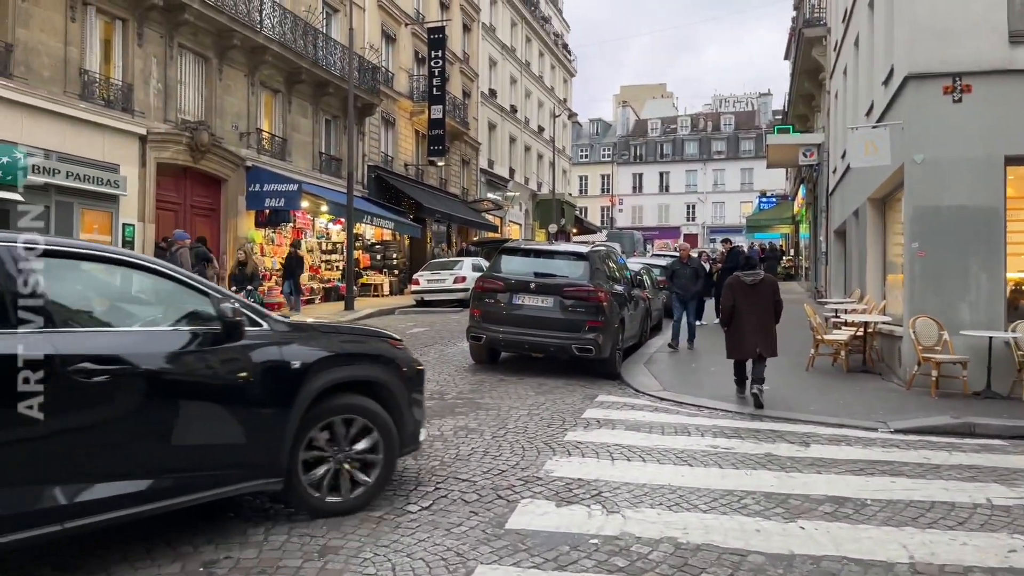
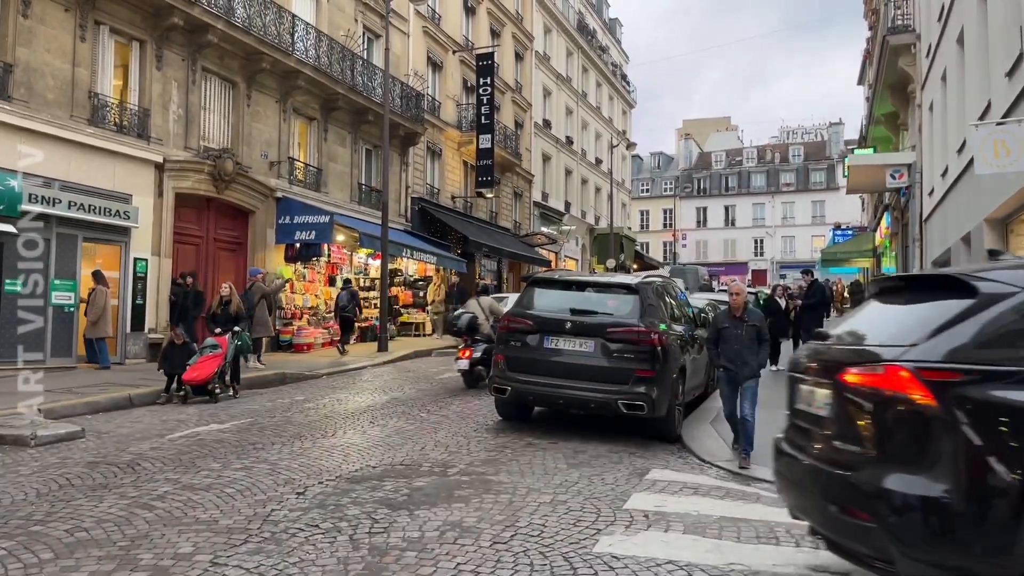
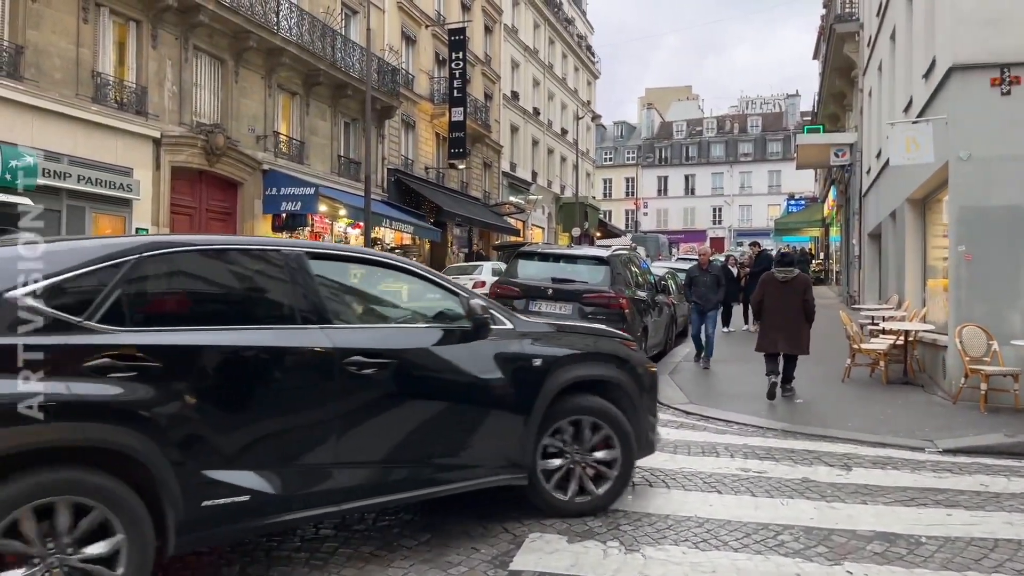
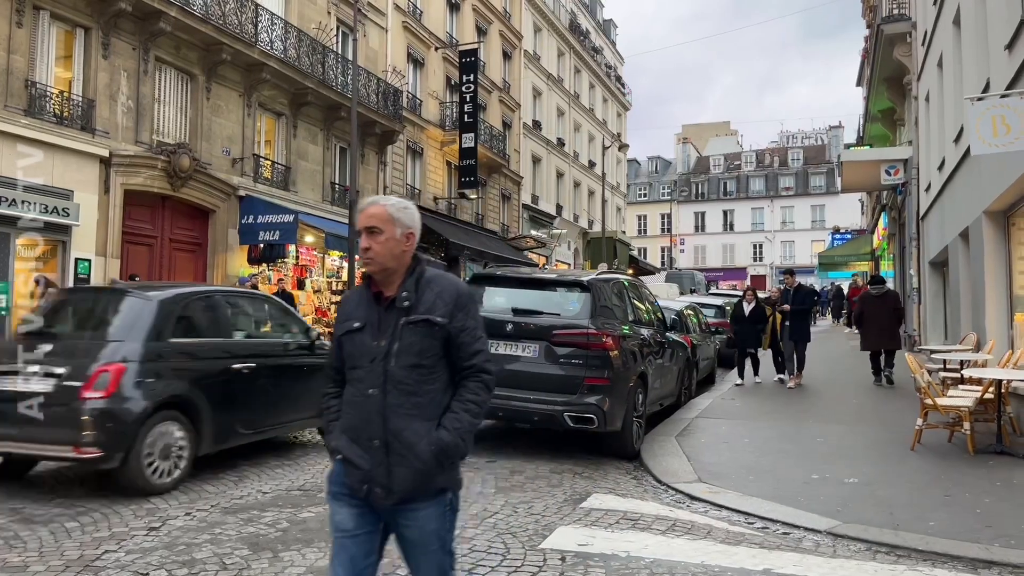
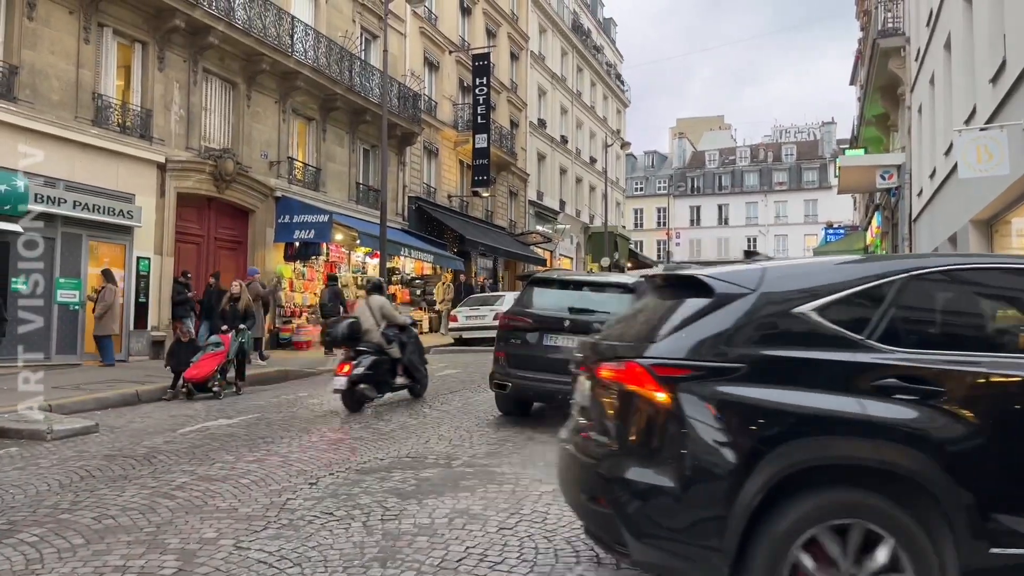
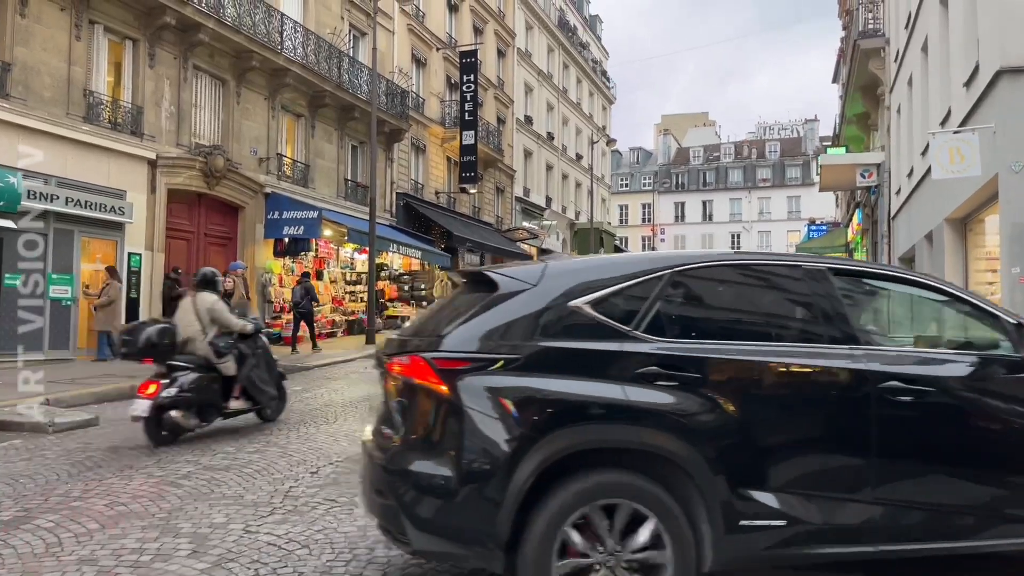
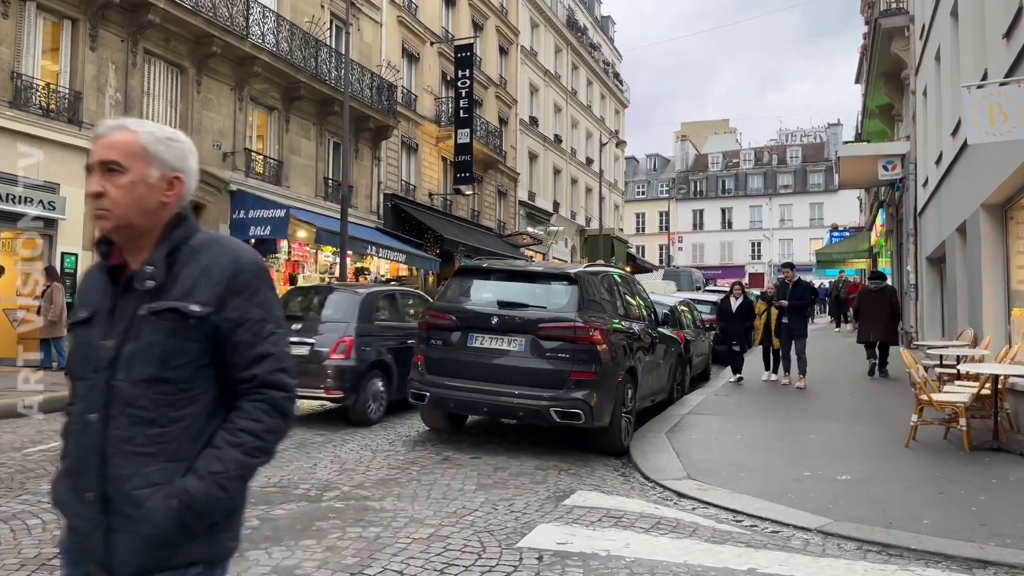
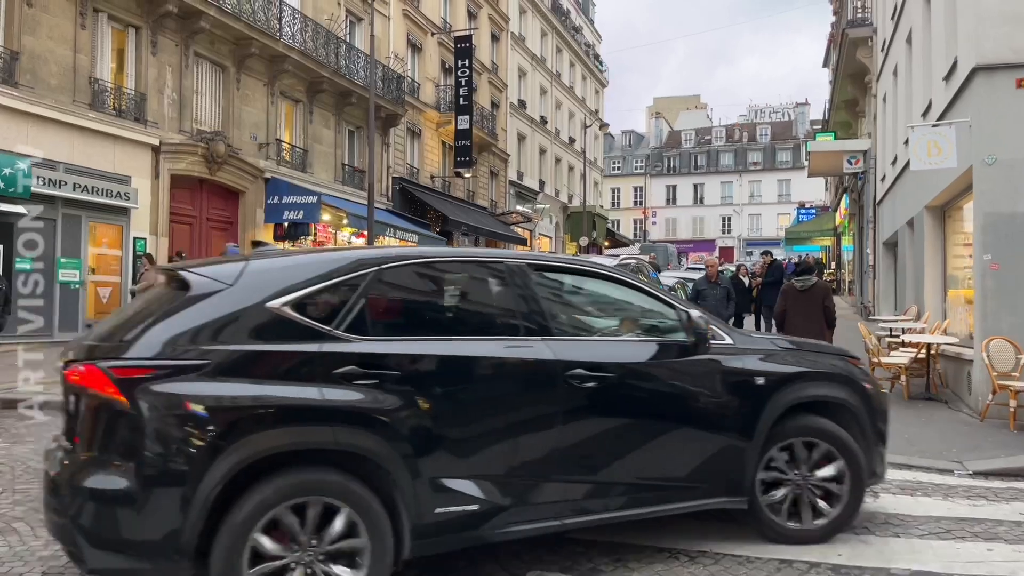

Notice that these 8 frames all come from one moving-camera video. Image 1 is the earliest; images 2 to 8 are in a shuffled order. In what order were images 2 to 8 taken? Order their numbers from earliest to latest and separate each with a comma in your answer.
3, 8, 6, 5, 2, 4, 7
